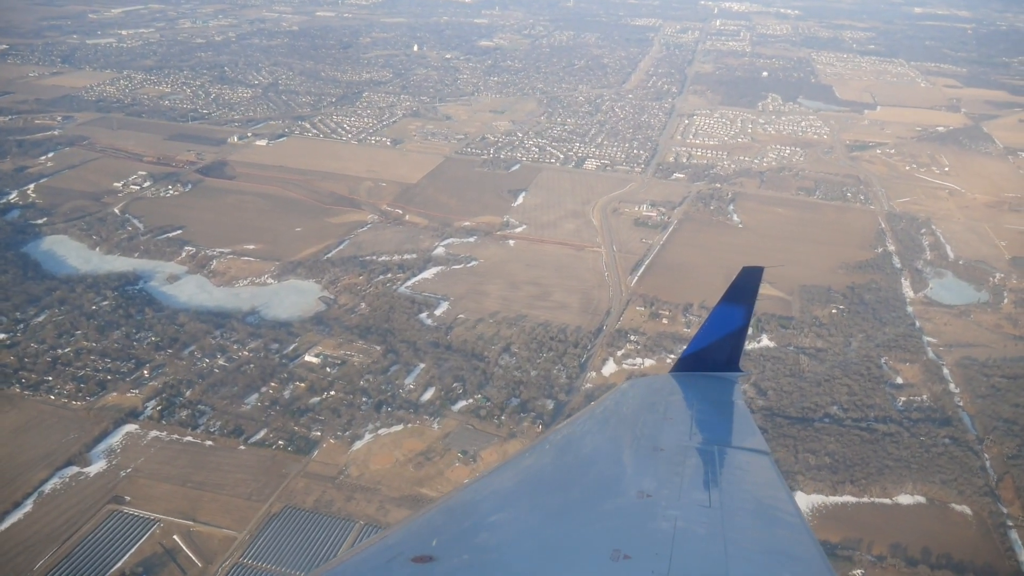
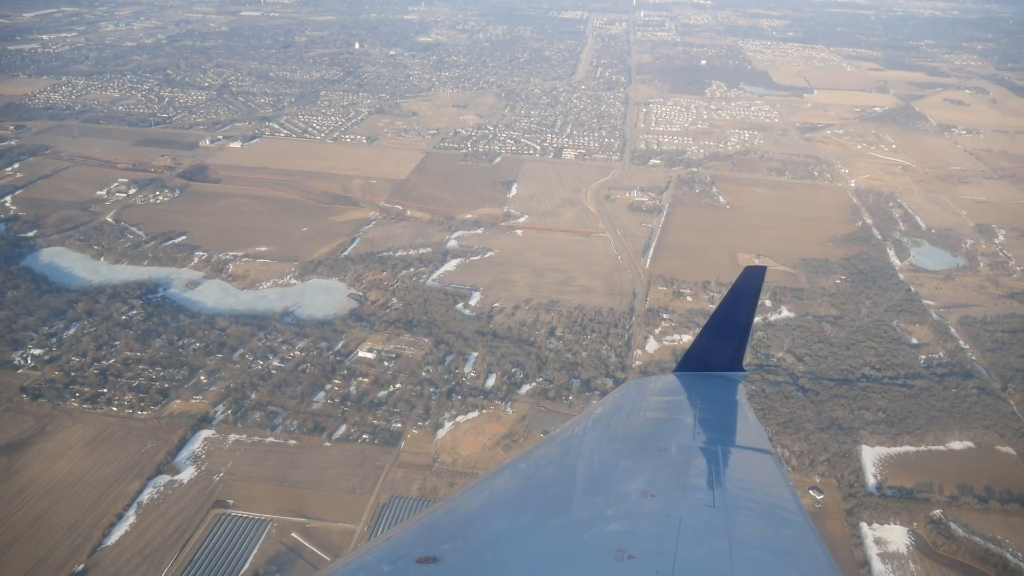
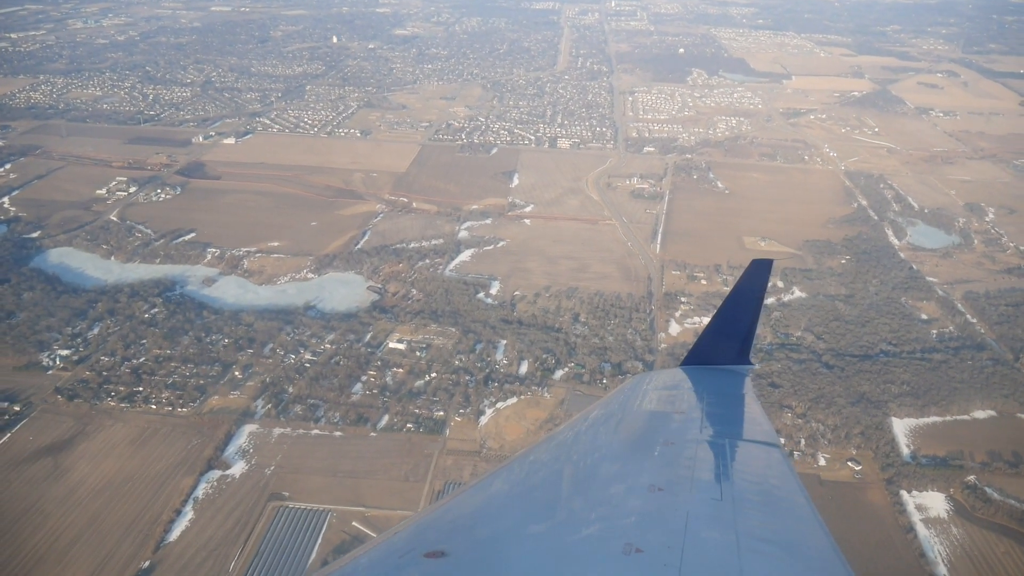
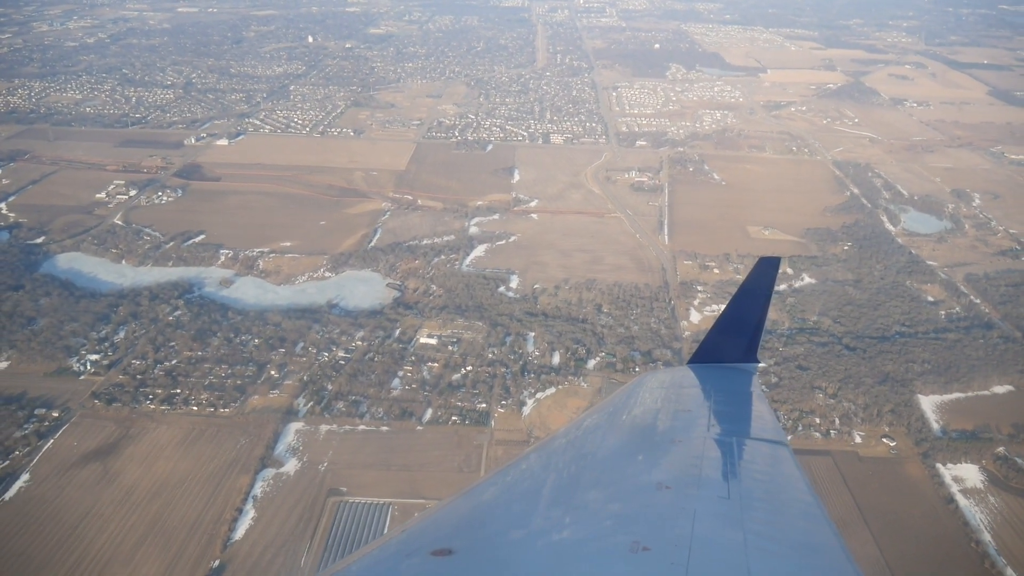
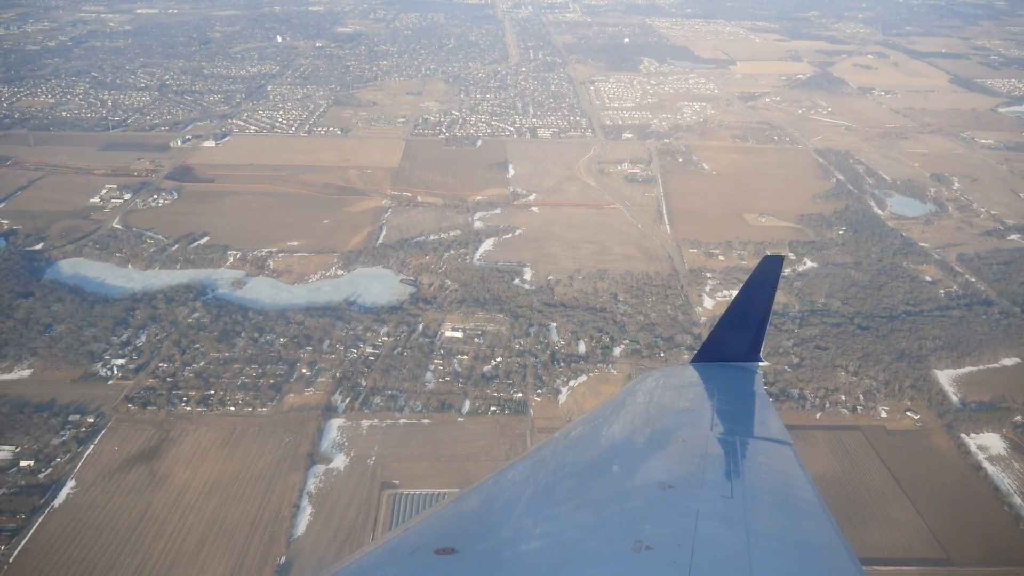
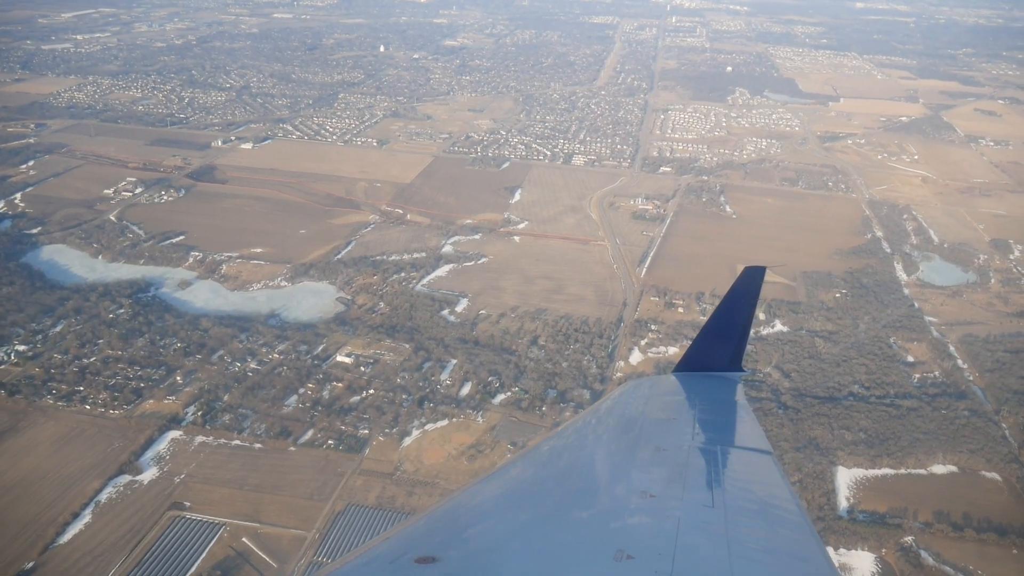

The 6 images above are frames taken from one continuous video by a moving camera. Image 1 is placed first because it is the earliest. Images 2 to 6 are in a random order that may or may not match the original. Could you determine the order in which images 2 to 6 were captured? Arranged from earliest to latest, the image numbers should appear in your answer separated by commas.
6, 2, 3, 4, 5
